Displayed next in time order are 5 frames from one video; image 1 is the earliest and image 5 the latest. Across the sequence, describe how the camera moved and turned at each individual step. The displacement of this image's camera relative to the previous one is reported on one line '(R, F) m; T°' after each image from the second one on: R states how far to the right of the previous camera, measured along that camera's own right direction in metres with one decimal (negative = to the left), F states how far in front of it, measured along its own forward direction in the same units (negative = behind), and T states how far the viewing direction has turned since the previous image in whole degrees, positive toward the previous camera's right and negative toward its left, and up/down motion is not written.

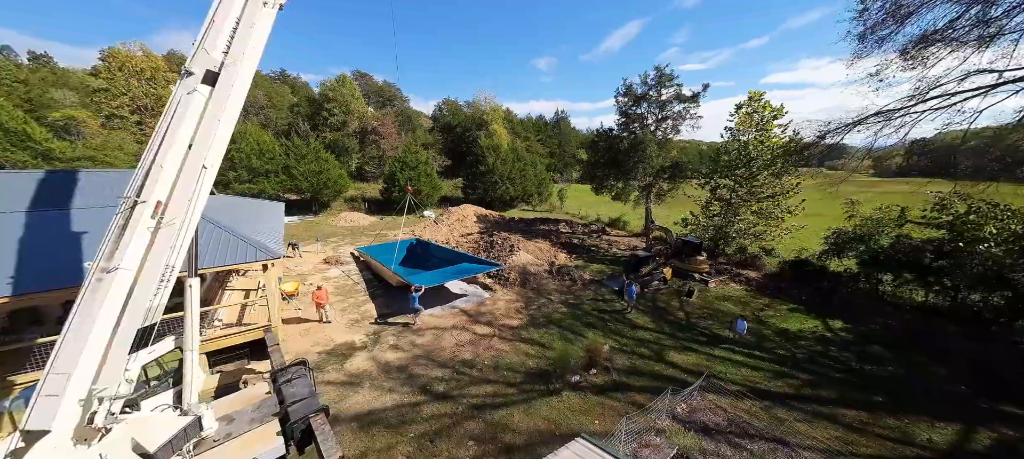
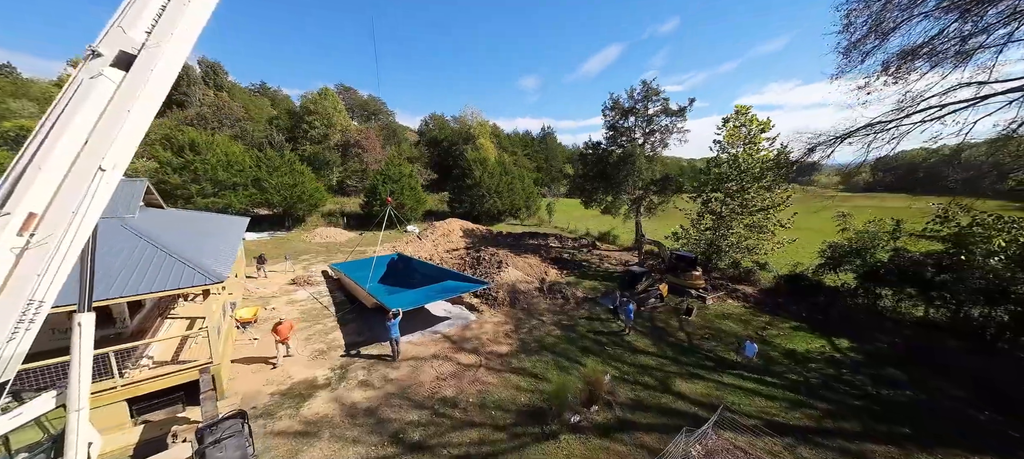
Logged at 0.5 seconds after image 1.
(0.0, +0.8) m; +2°
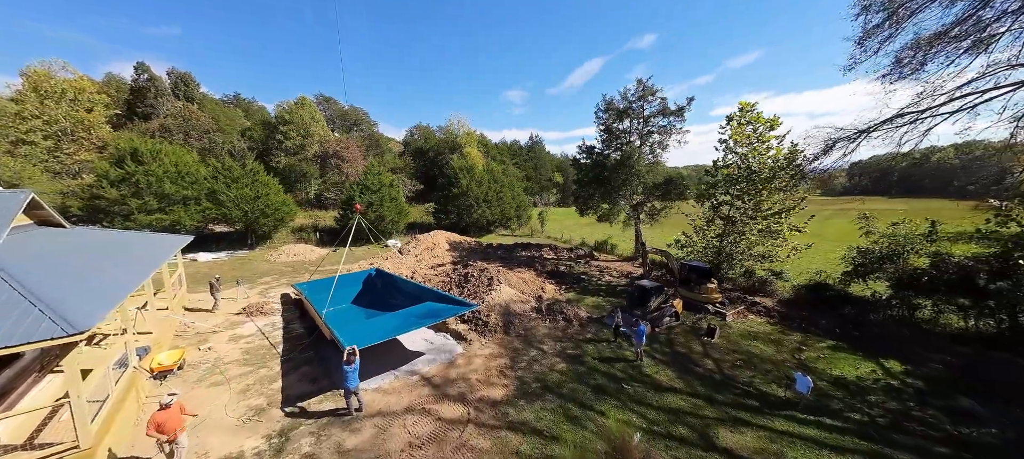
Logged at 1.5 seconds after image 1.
(-0.1, +1.6) m; +2°
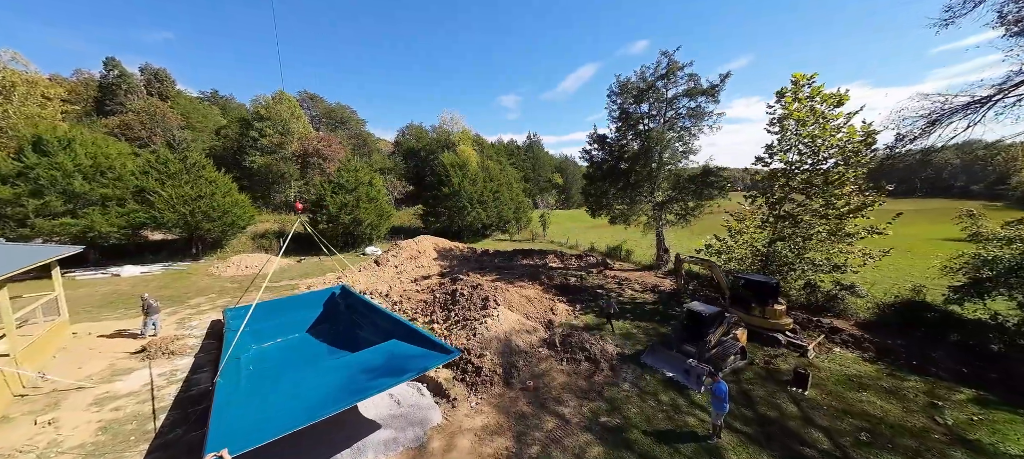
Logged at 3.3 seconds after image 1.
(-0.1, +2.7) m; +1°
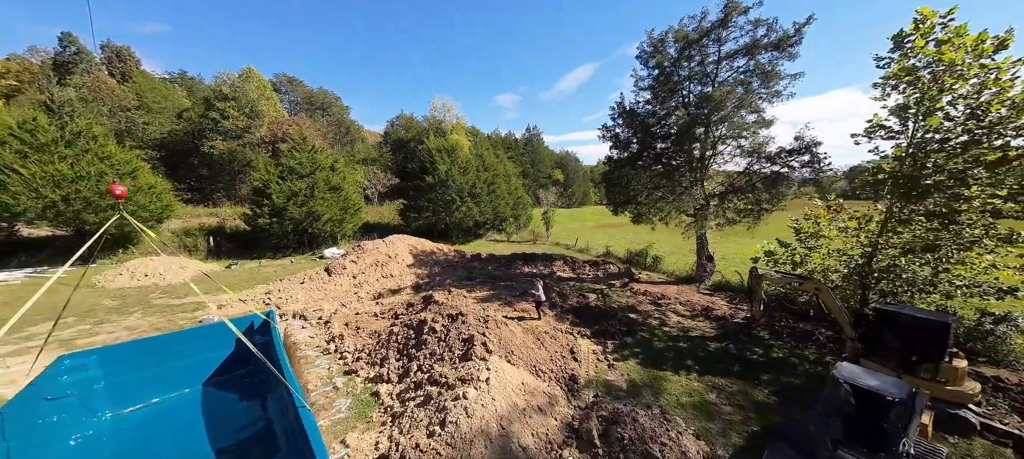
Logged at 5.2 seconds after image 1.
(-0.1, +3.3) m; +1°
